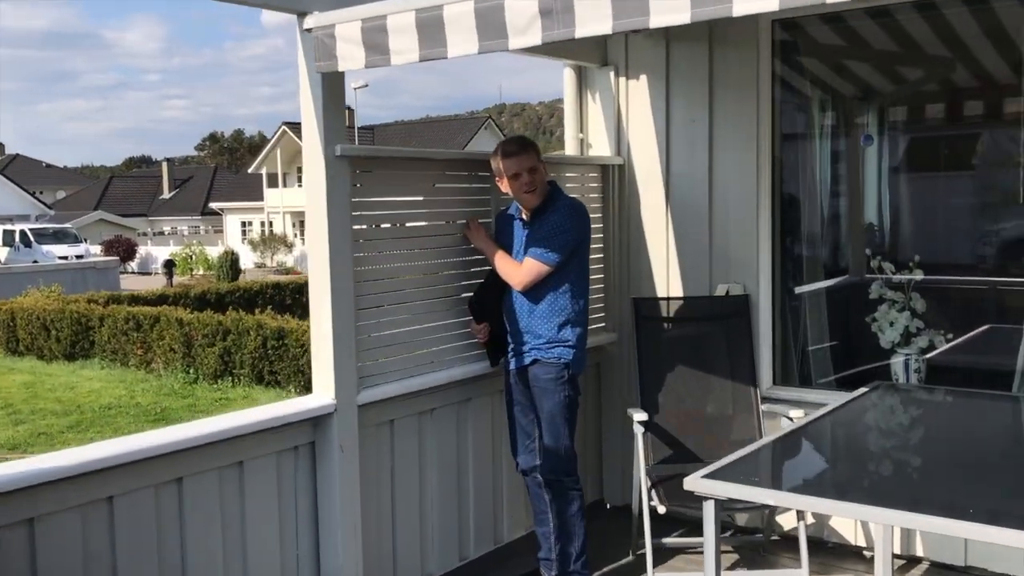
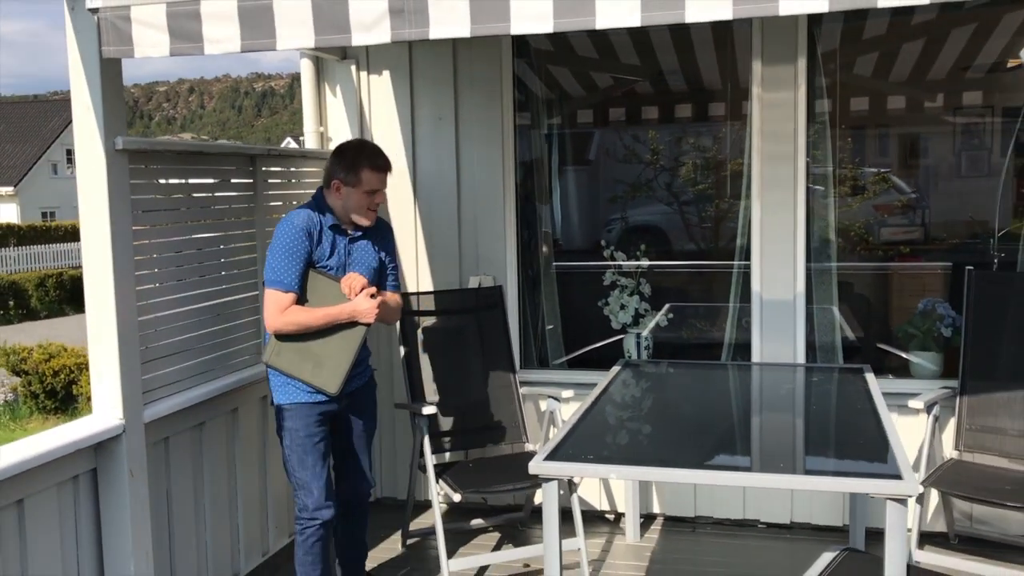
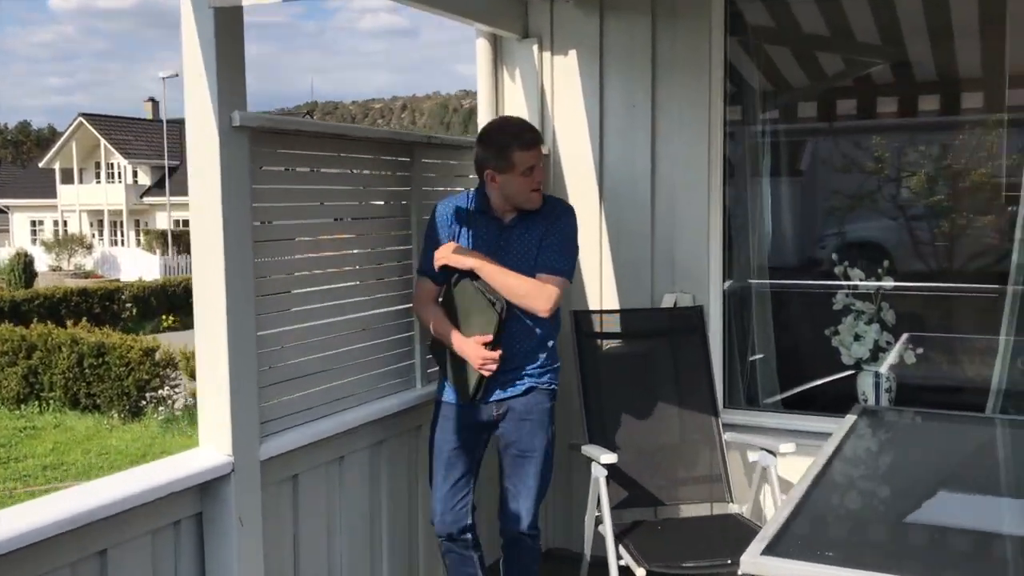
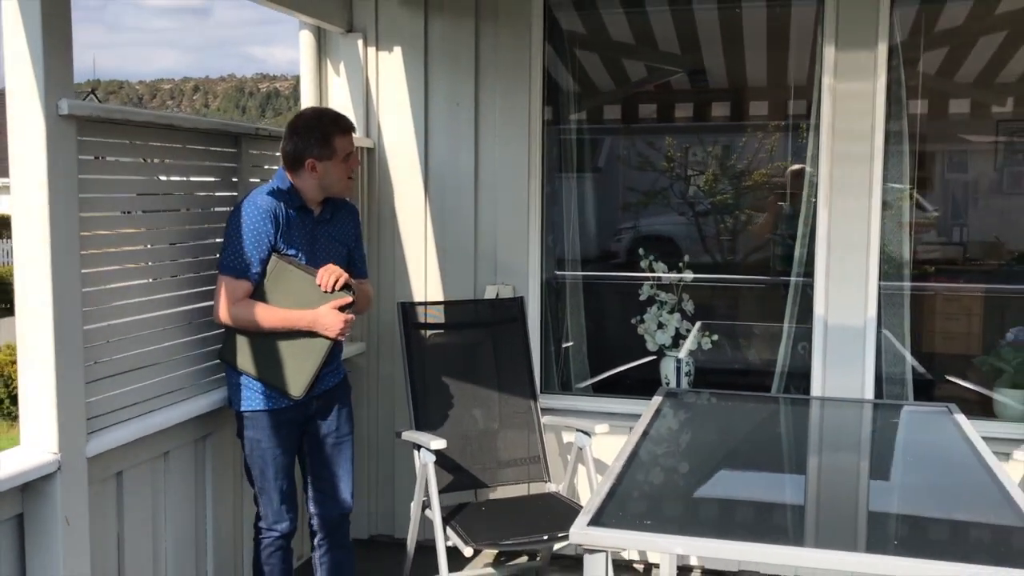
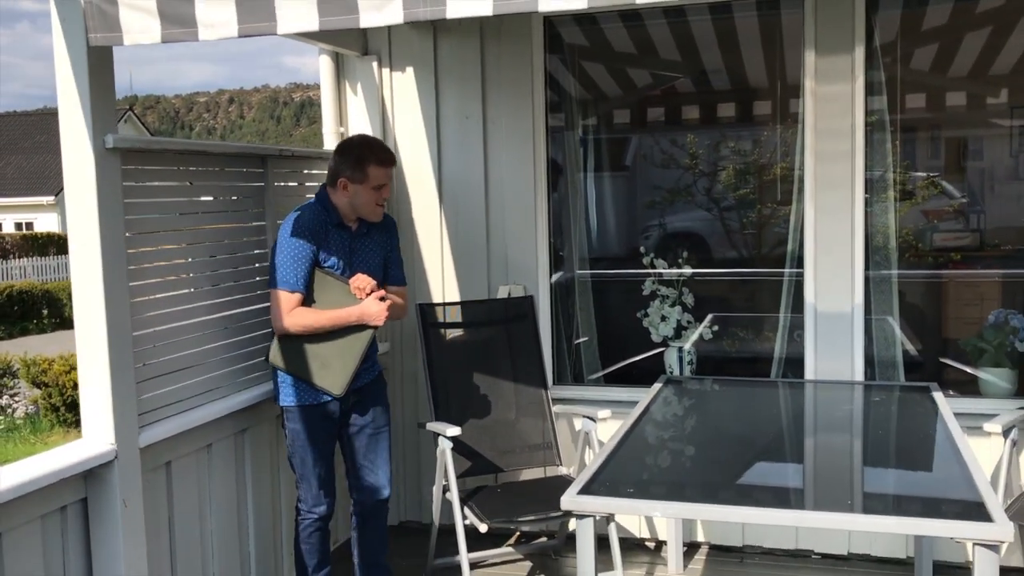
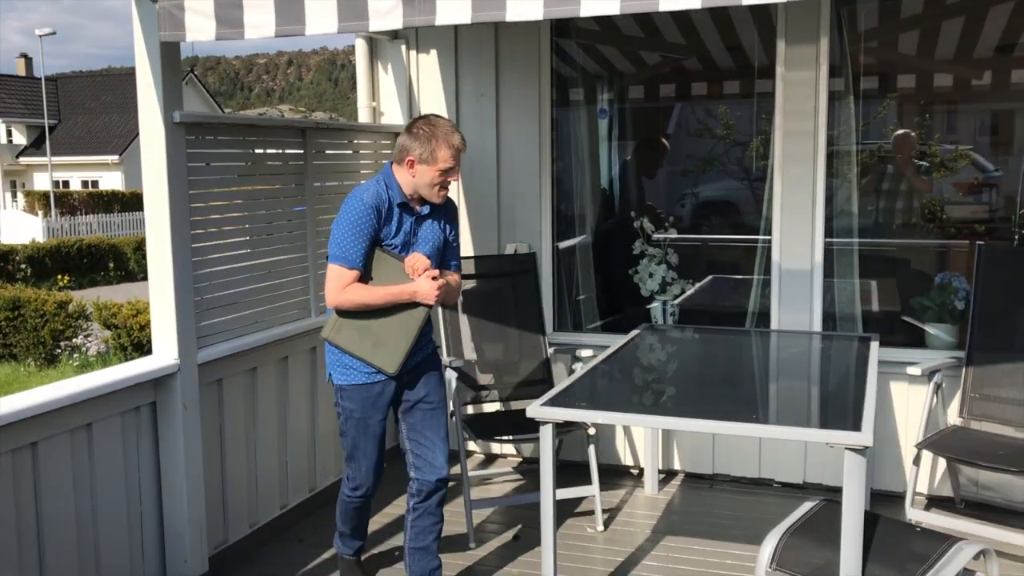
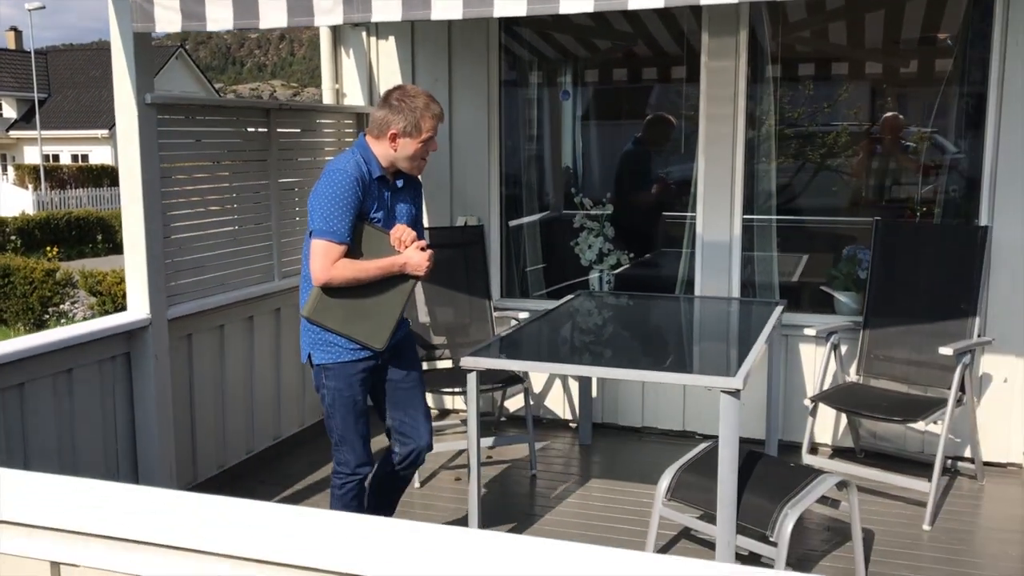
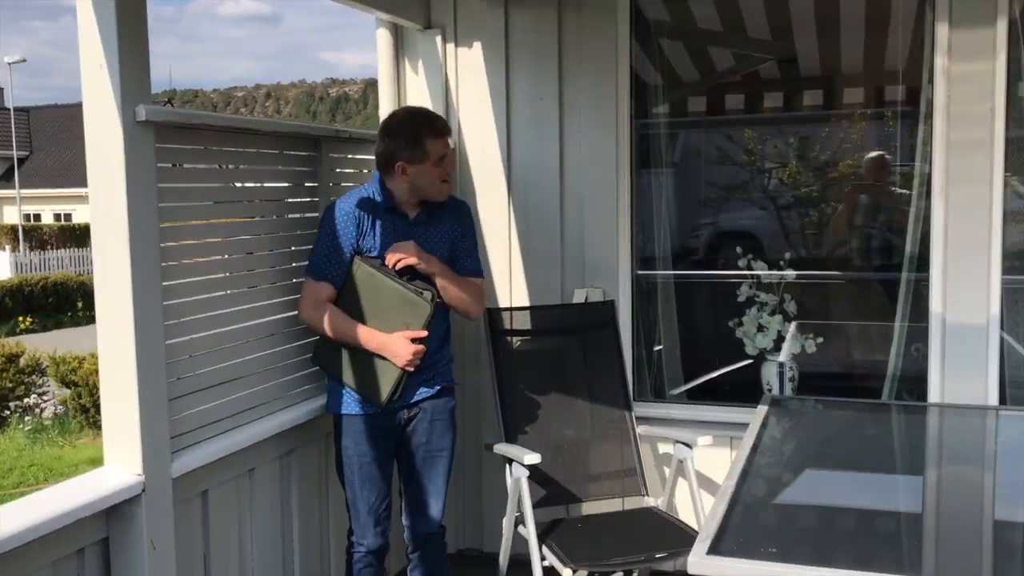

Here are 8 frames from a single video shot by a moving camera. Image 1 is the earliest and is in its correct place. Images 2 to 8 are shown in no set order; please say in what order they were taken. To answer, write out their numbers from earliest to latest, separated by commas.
3, 8, 4, 5, 2, 6, 7
